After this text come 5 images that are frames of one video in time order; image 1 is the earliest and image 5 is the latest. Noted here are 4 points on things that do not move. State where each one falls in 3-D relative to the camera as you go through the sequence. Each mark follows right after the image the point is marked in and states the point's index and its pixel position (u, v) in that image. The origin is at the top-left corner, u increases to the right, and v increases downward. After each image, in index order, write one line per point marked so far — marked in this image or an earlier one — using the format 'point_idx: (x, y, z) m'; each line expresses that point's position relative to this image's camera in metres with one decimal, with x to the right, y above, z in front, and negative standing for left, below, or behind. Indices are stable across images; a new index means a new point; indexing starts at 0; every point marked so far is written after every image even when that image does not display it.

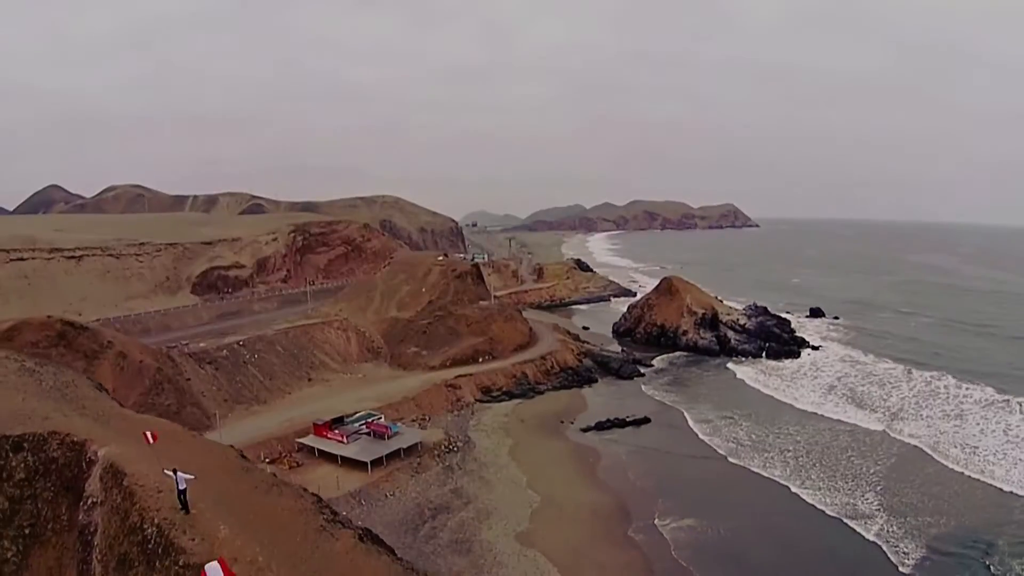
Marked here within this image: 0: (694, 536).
0: (+5.7, -7.7, +19.9) m
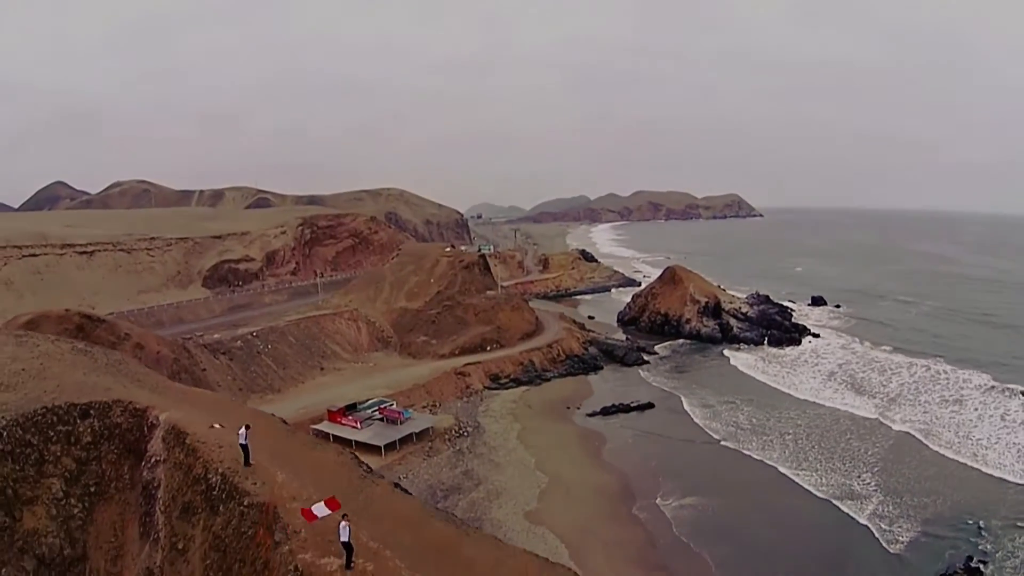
0: (+5.9, -7.3, +20.7) m
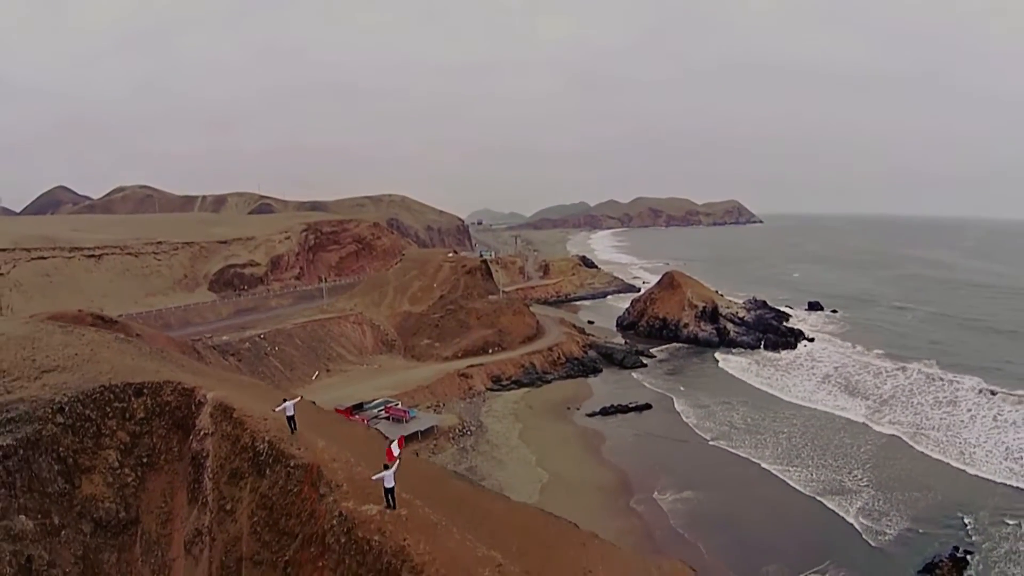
0: (+6.0, -7.4, +21.4) m
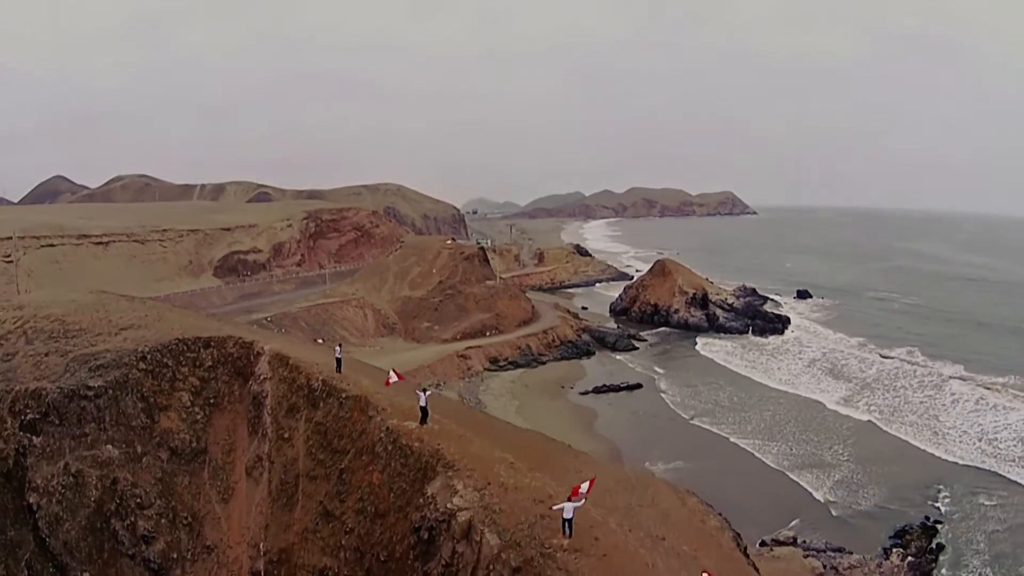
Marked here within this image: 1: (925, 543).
0: (+5.9, -6.8, +22.9) m
1: (+12.5, -7.6, +19.3) m
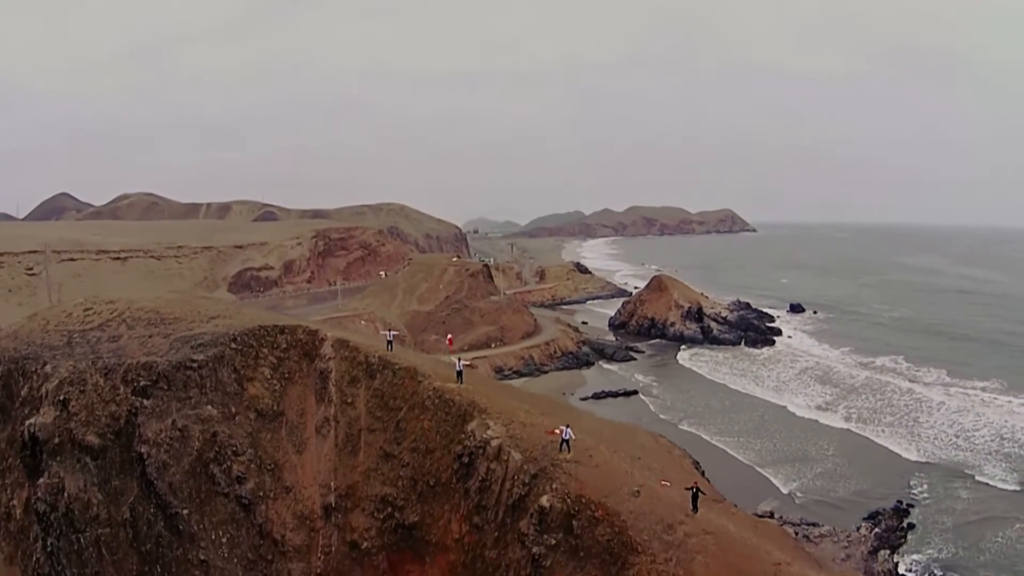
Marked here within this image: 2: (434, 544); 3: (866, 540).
0: (+6.2, -7.2, +24.9) m
1: (+12.7, -7.8, +21.2) m
2: (-1.6, -5.5, +14.0) m
3: (+11.0, -7.9, +19.8) m
